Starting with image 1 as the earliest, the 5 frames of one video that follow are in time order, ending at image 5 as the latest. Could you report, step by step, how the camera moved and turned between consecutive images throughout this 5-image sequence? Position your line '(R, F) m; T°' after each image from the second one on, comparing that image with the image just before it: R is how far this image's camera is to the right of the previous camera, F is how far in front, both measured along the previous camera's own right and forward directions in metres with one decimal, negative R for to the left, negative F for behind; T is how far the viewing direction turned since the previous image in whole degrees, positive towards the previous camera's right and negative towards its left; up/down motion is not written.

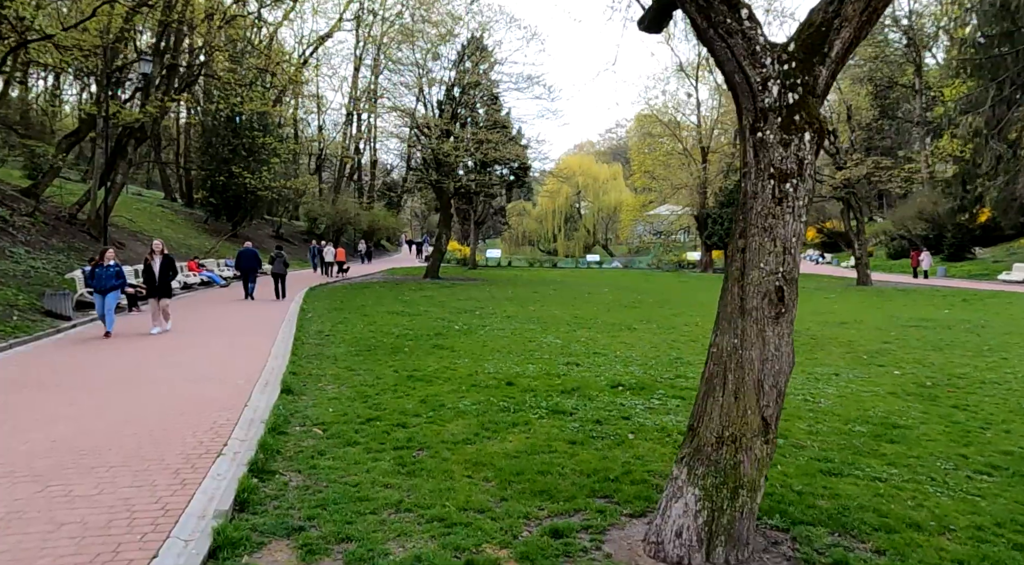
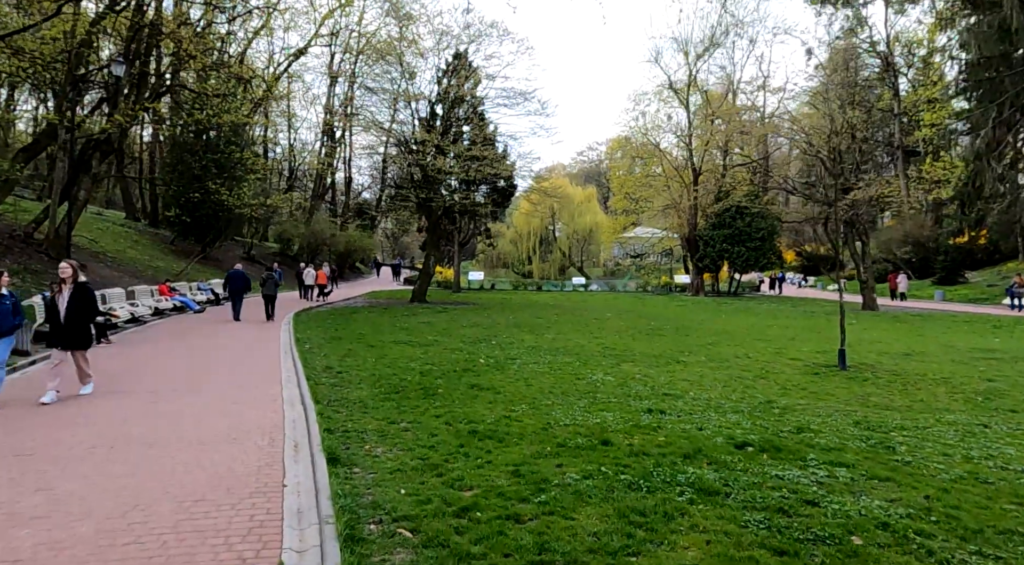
(-1.0, +1.5) m; +3°
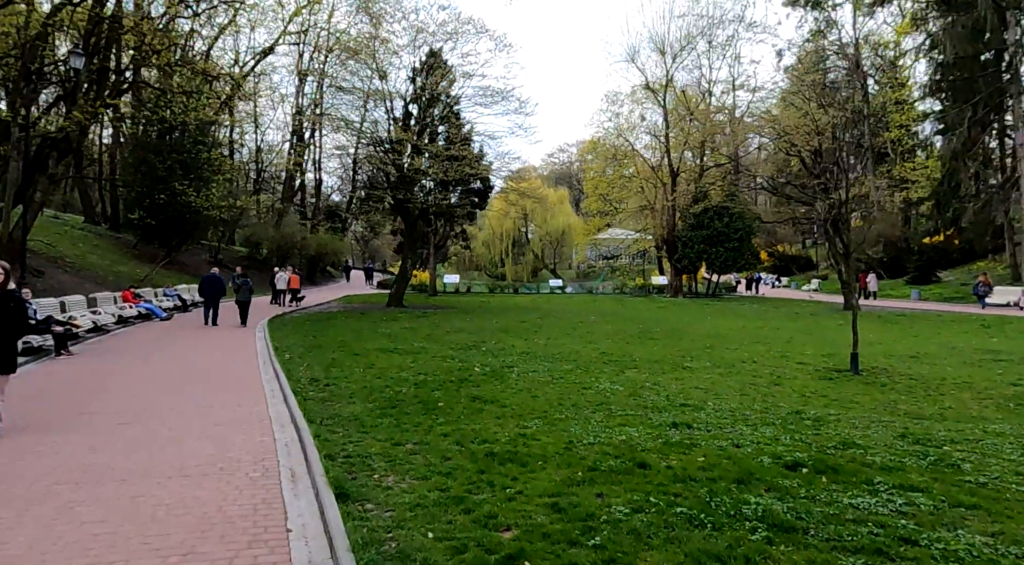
(-0.4, +0.6) m; +2°
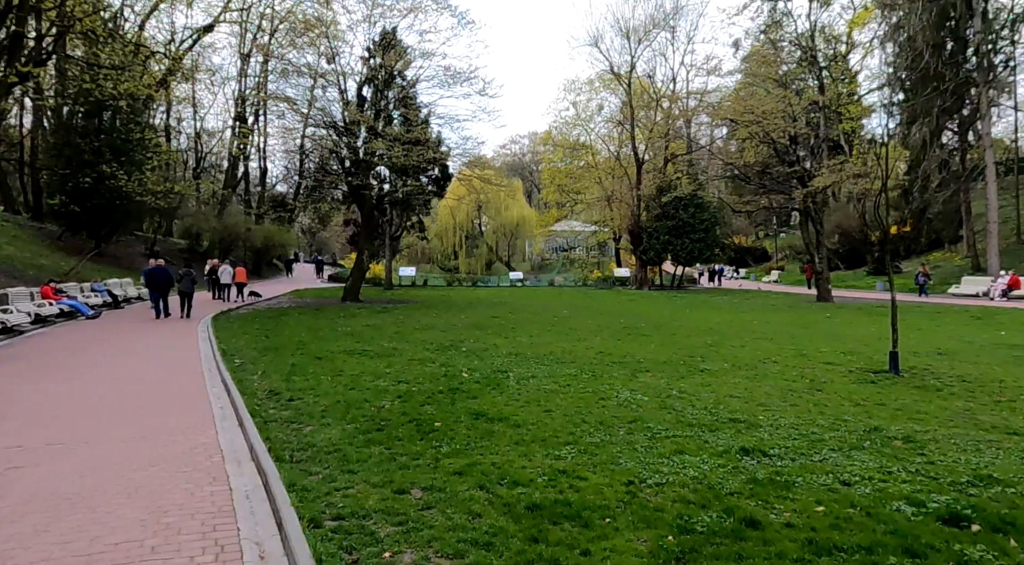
(-0.6, +1.5) m; +4°
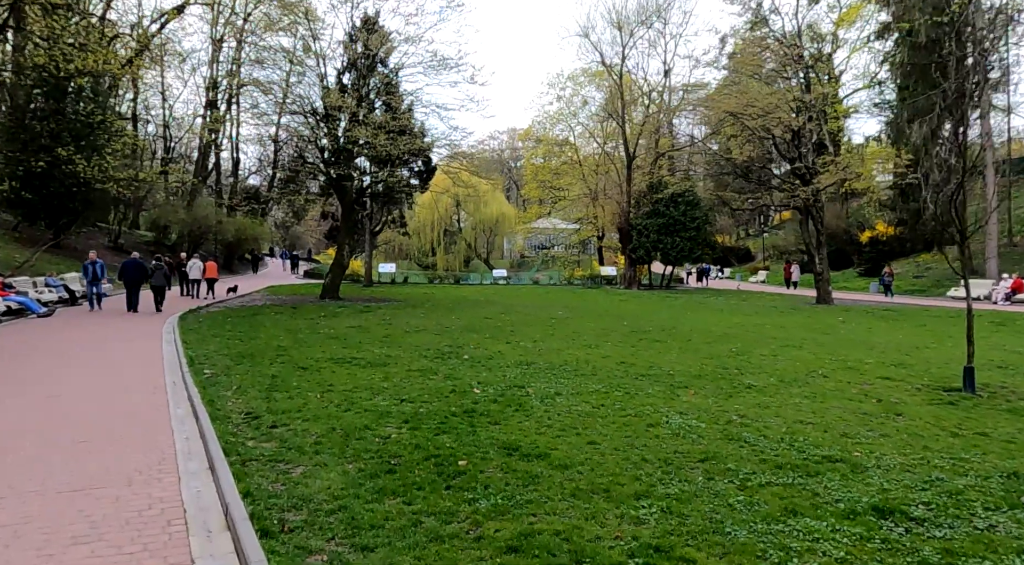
(-0.5, +1.3) m; +2°
